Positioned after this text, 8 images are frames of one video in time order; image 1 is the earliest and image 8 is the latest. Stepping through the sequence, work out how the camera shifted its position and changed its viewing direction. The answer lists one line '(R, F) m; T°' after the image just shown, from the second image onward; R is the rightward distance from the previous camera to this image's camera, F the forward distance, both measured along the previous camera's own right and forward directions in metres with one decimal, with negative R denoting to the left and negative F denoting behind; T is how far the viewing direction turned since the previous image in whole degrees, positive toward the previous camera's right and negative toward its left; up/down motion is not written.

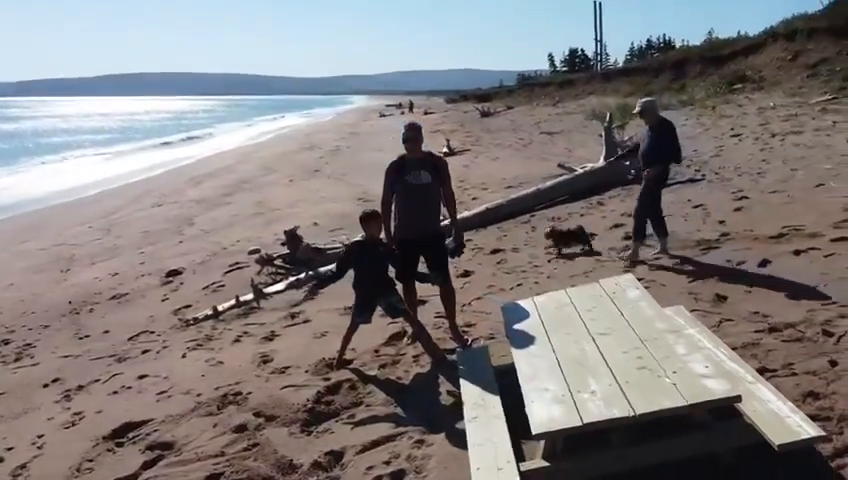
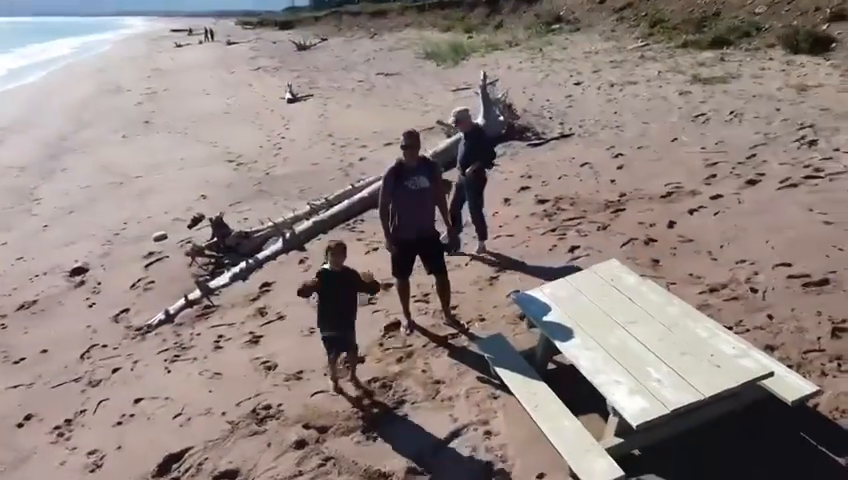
(-1.5, -0.1) m; +16°
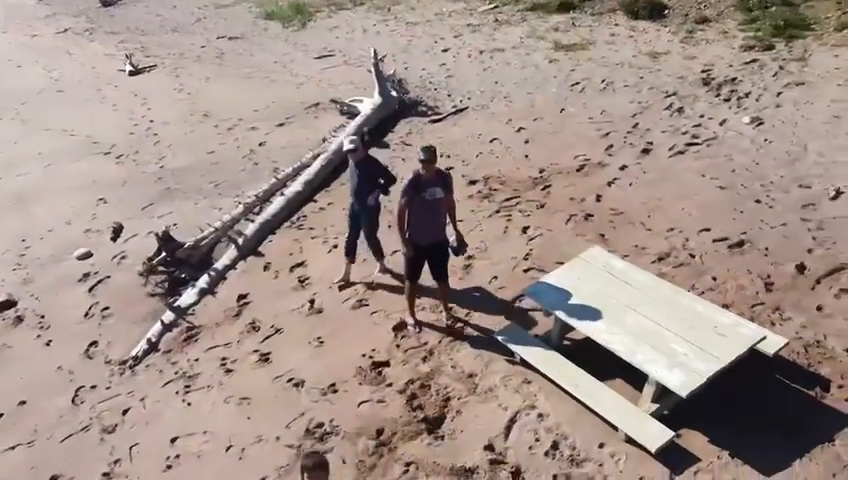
(-1.5, -0.2) m; +15°
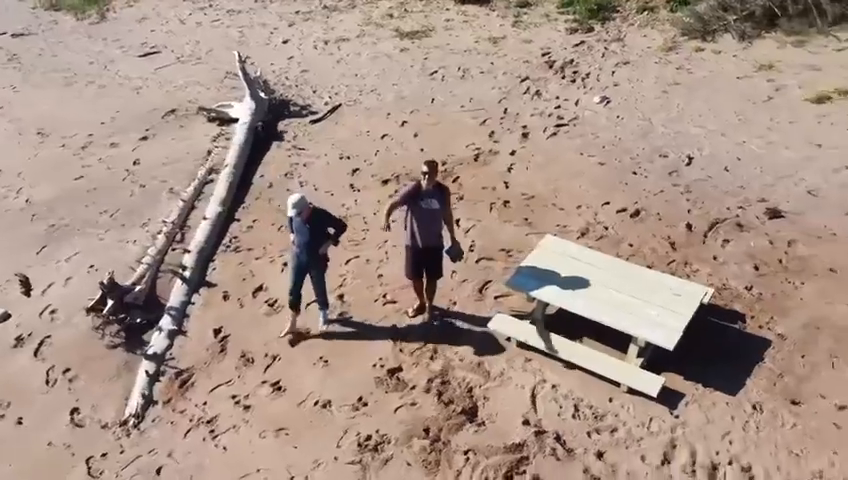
(-1.8, -0.3) m; +18°
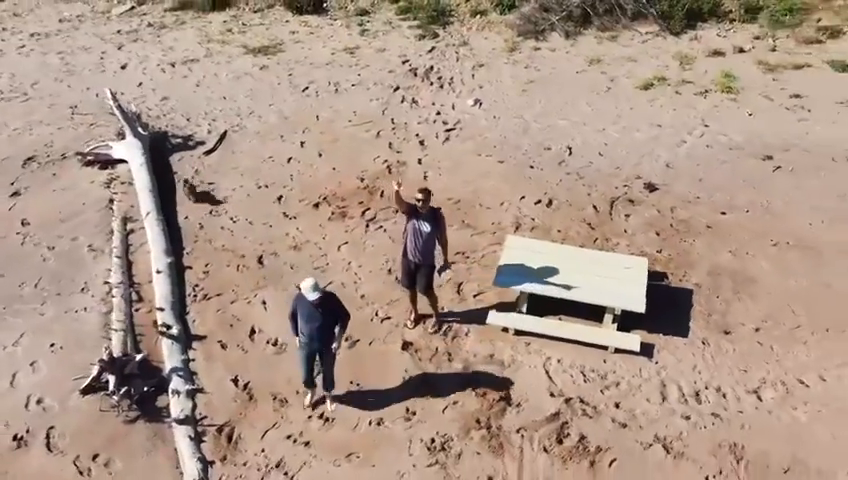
(-2.2, -0.4) m; +18°
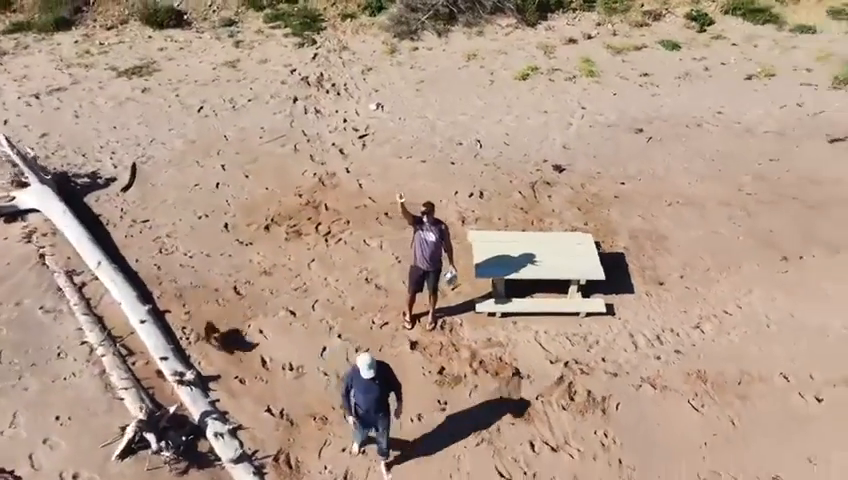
(-2.0, -0.5) m; +15°
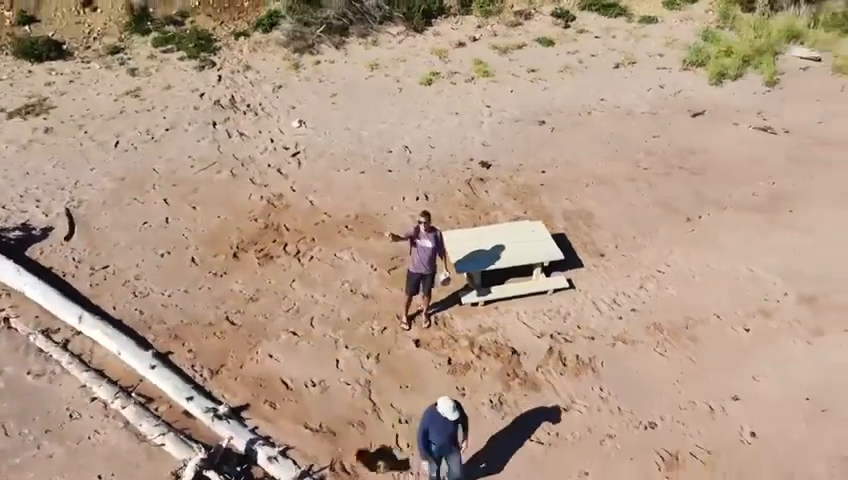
(-1.9, -0.5) m; +13°
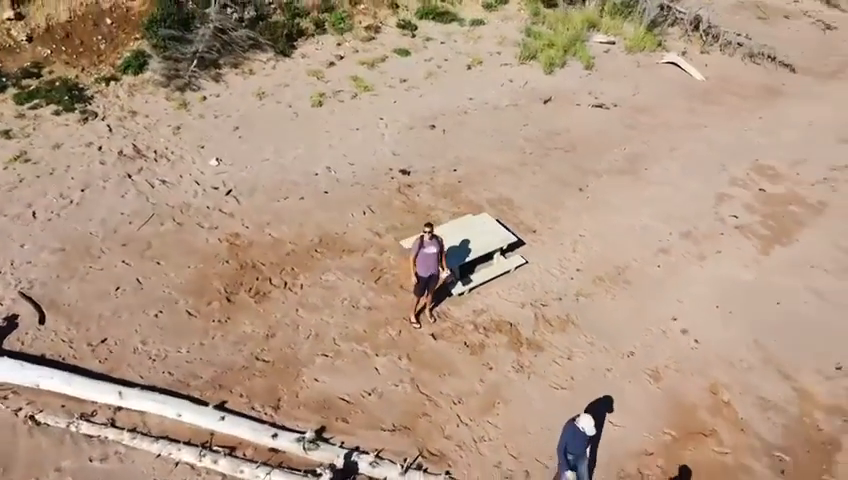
(-3.2, -0.7) m; +19°
